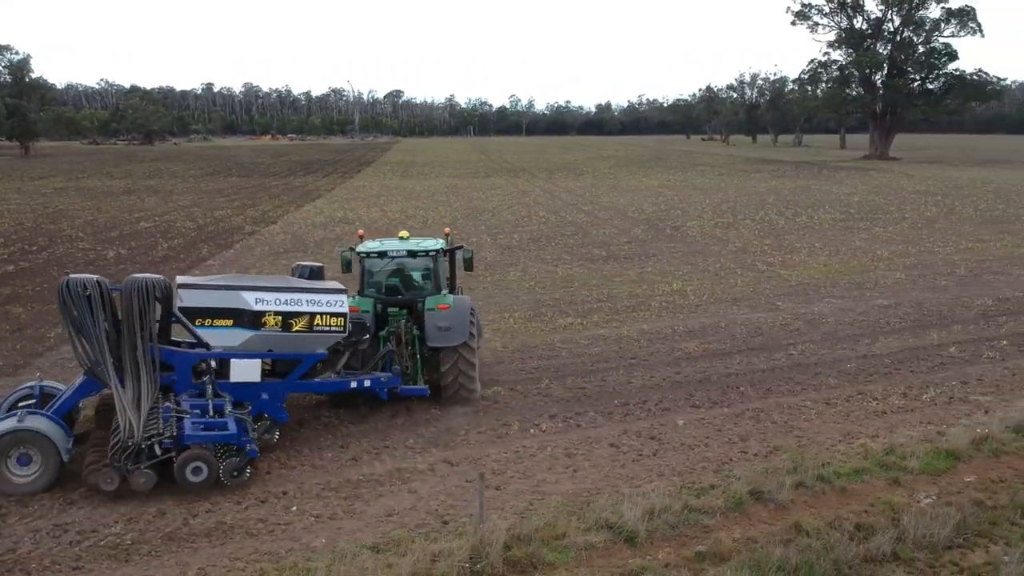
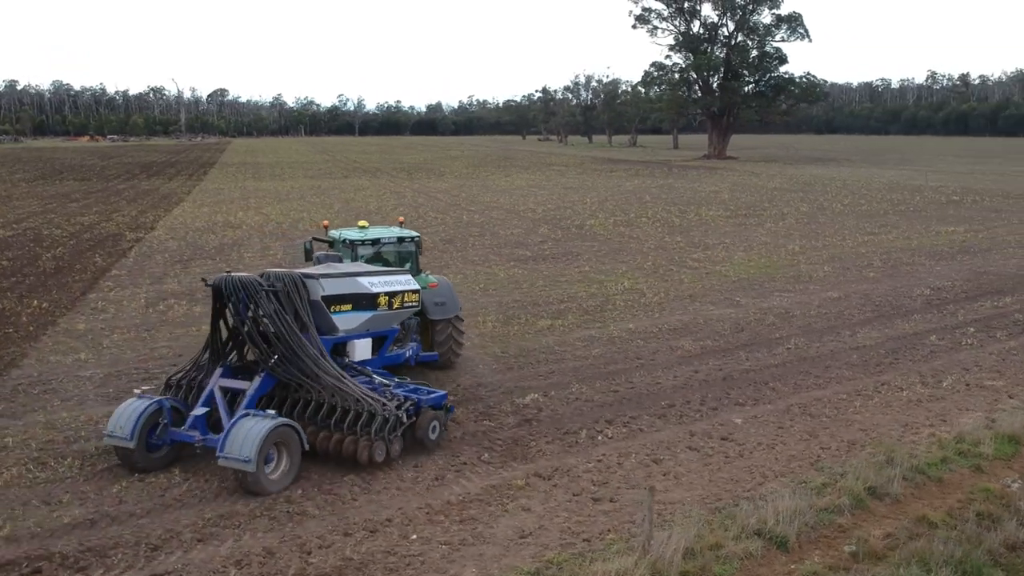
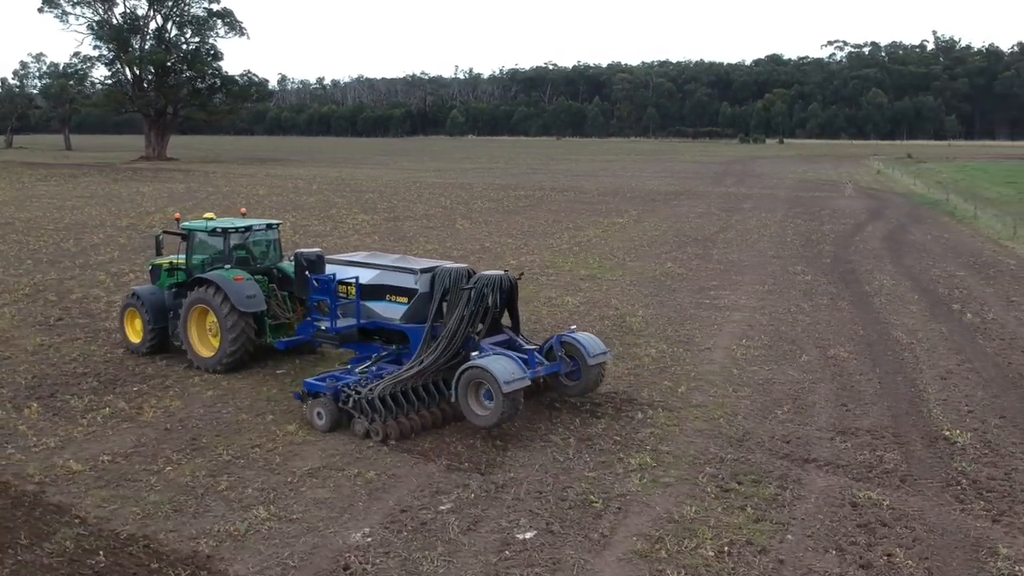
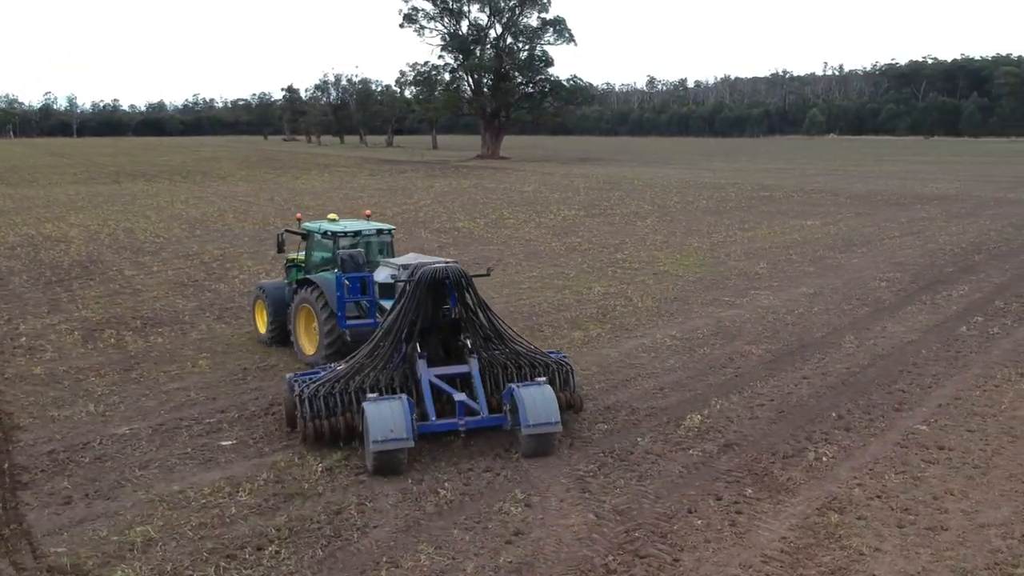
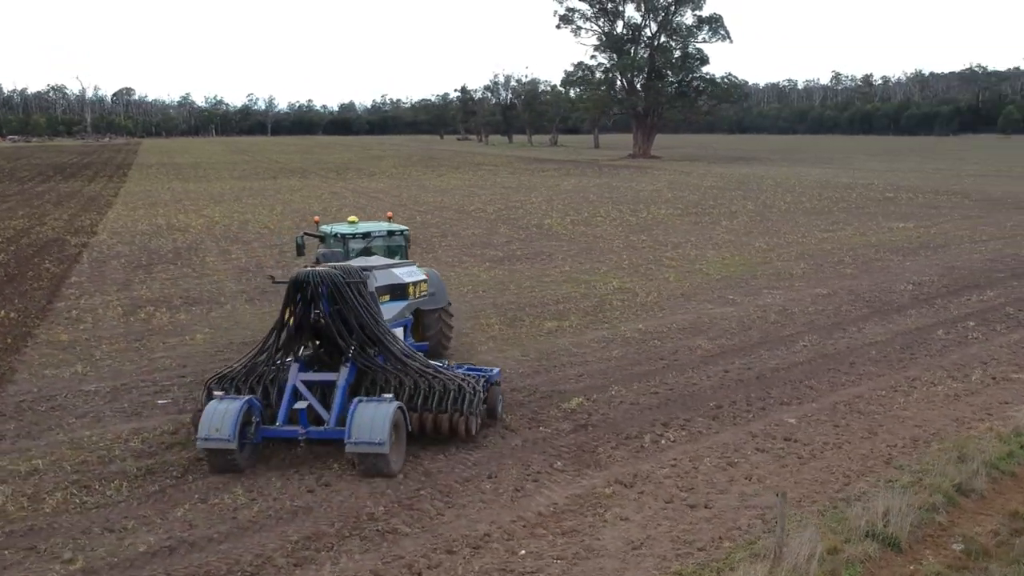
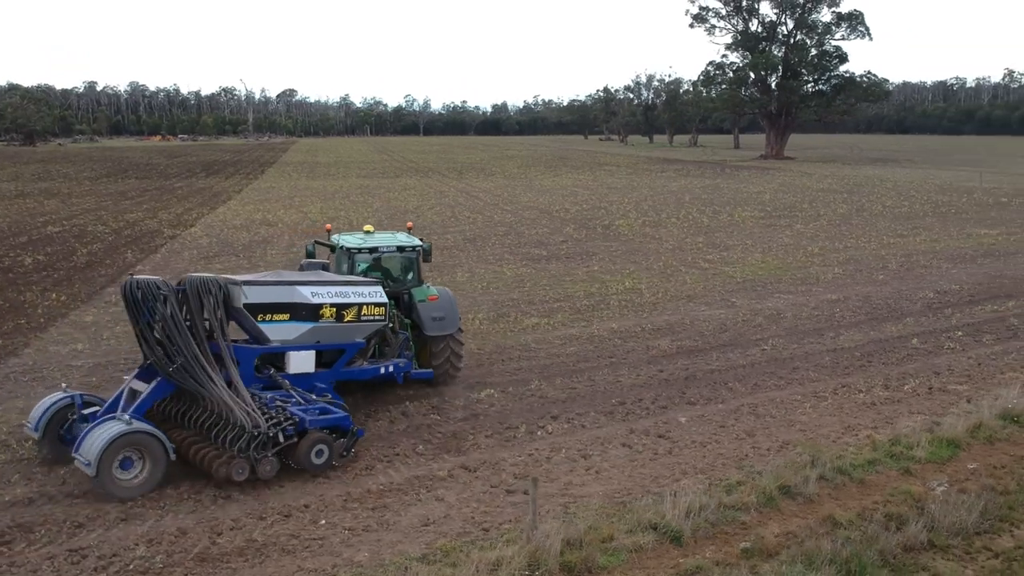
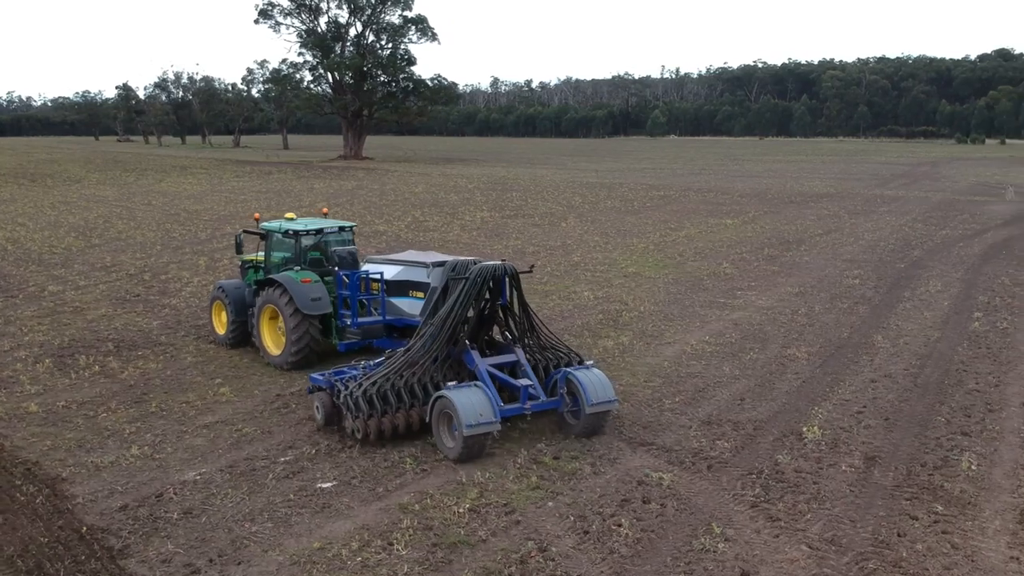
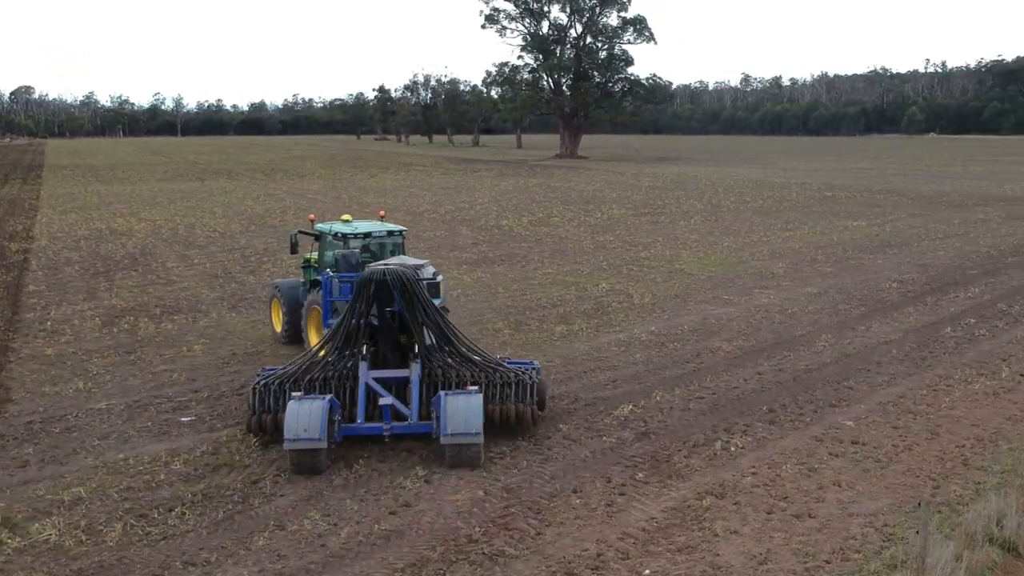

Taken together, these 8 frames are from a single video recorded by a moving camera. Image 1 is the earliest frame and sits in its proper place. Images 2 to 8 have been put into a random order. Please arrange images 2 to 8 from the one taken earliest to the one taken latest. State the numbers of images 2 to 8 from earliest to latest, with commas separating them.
6, 2, 5, 8, 4, 7, 3
